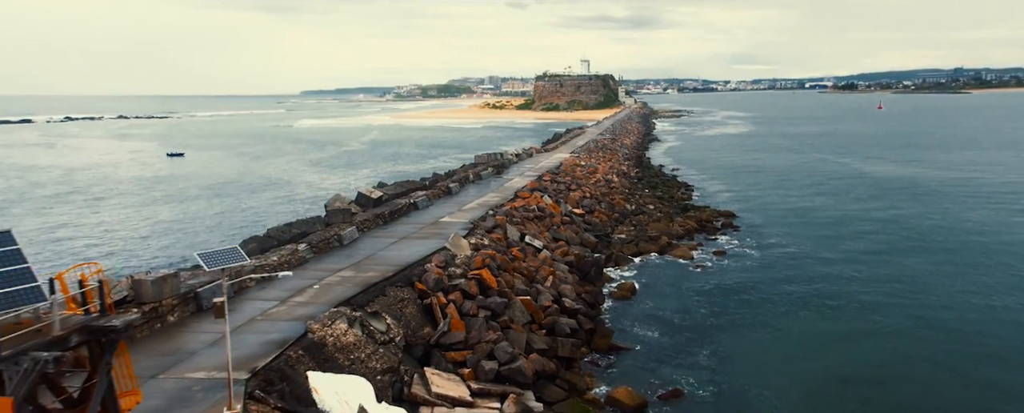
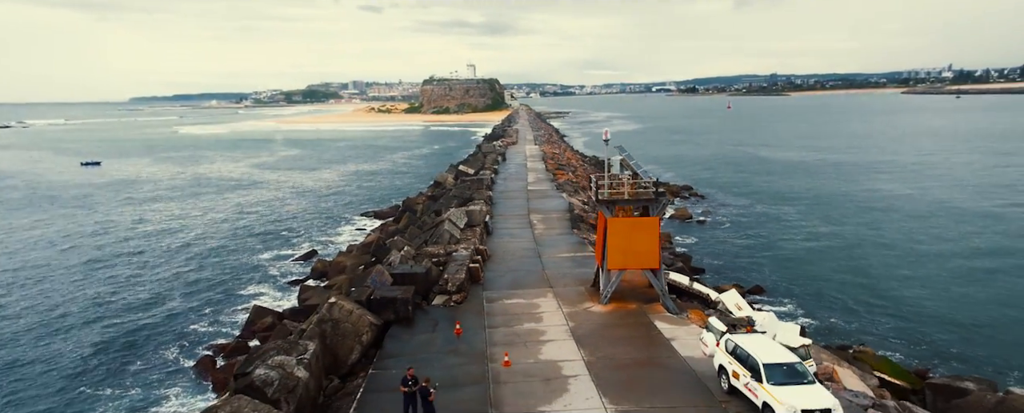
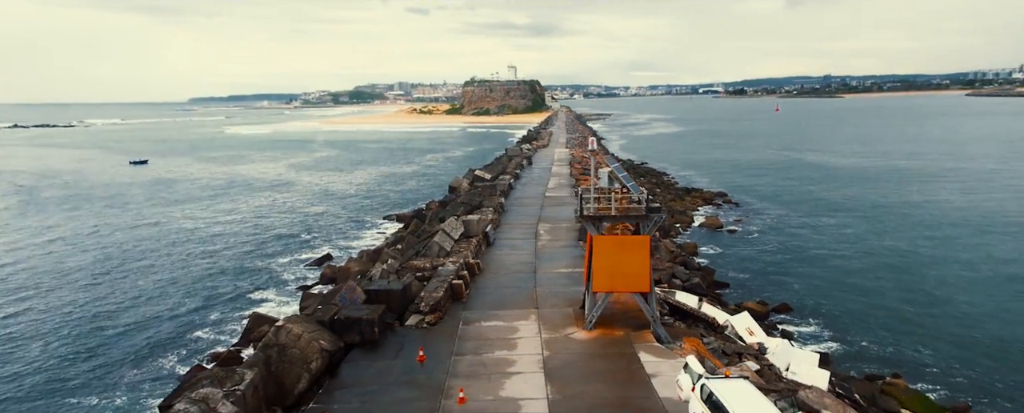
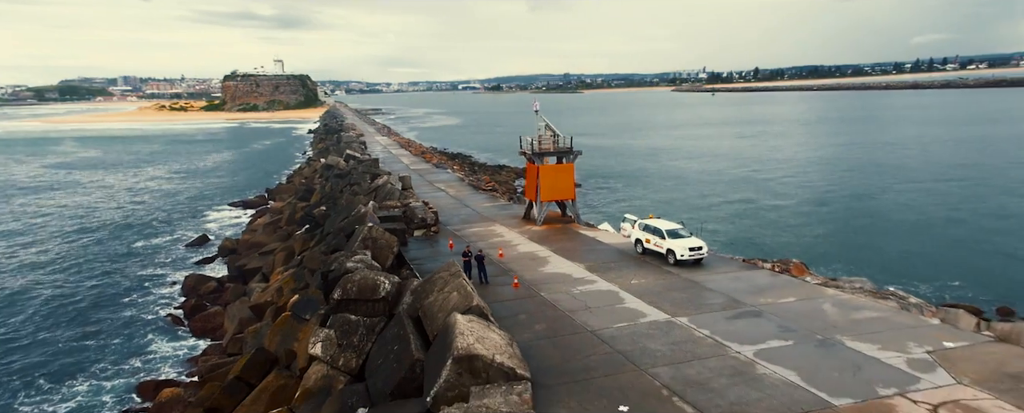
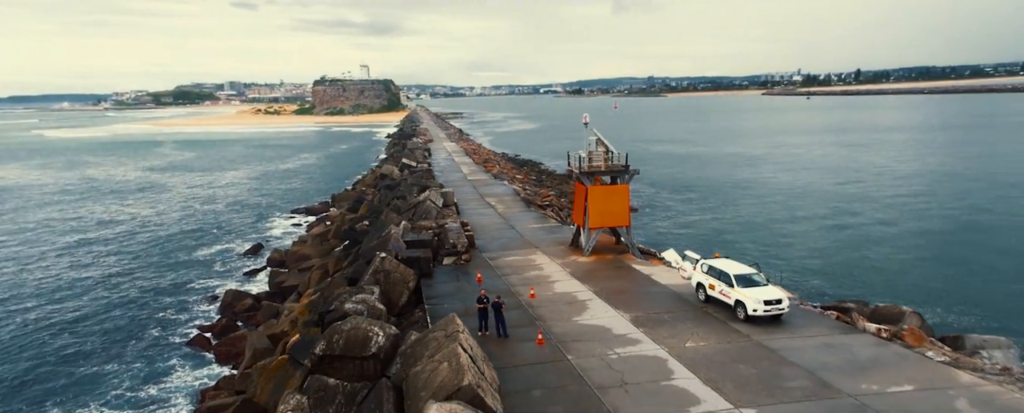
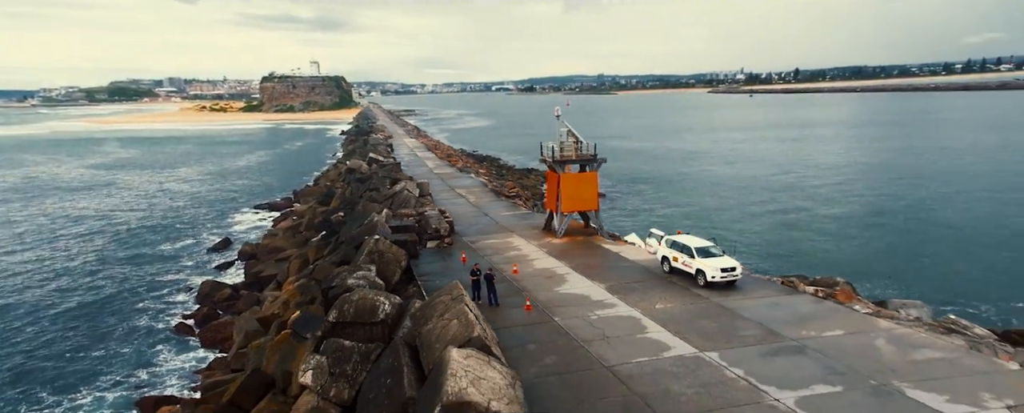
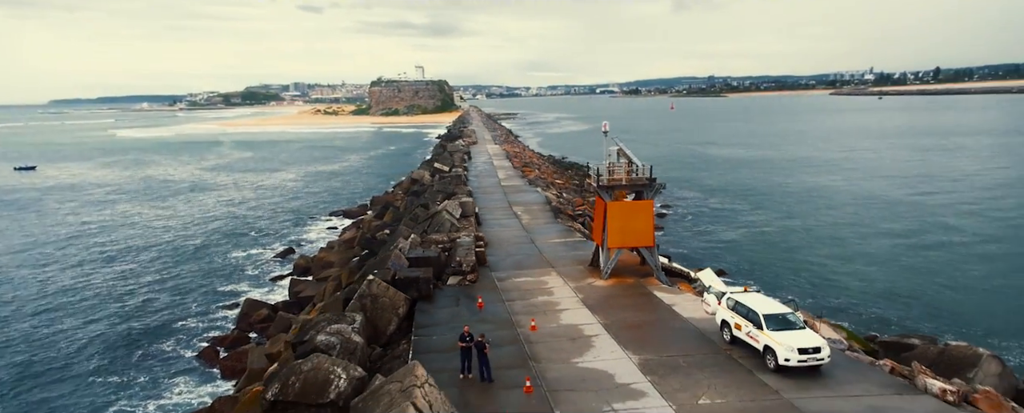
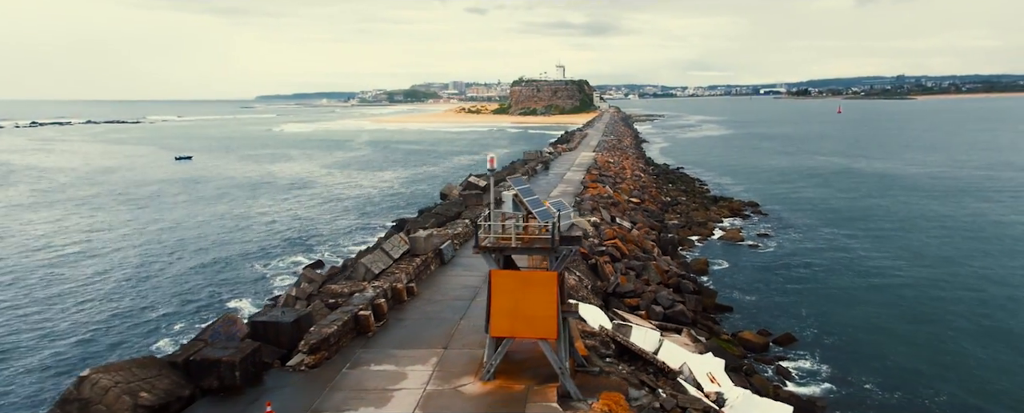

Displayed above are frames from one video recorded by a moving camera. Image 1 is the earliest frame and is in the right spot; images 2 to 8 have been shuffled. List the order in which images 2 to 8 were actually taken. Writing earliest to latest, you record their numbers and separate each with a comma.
8, 3, 2, 7, 5, 6, 4
